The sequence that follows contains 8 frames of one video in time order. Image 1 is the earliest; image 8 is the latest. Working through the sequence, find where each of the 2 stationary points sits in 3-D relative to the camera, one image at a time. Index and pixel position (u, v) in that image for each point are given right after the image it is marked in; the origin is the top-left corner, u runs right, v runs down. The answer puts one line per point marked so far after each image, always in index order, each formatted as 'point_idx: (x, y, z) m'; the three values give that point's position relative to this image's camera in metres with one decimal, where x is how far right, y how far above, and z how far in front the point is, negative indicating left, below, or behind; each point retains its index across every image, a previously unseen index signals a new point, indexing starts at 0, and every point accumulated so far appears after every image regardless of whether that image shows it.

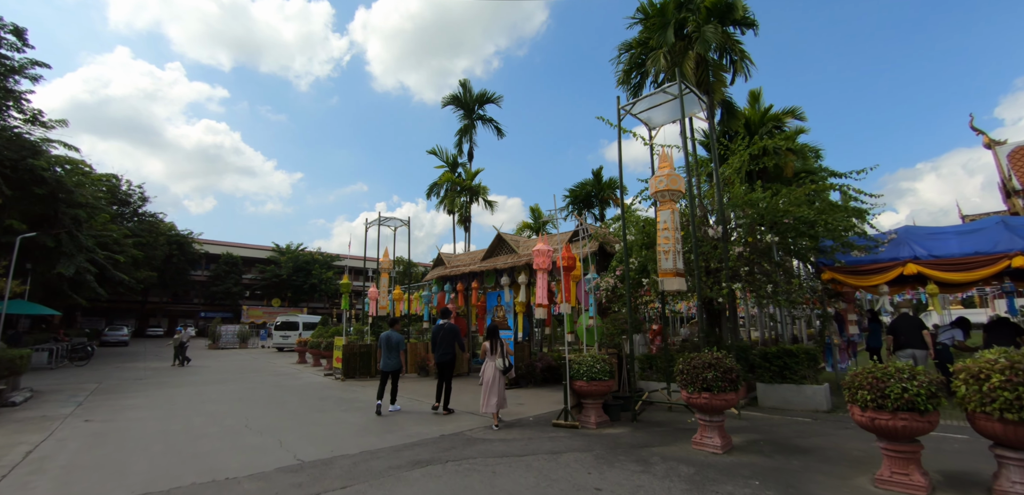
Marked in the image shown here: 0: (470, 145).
0: (-1.8, +4.5, +19.7) m
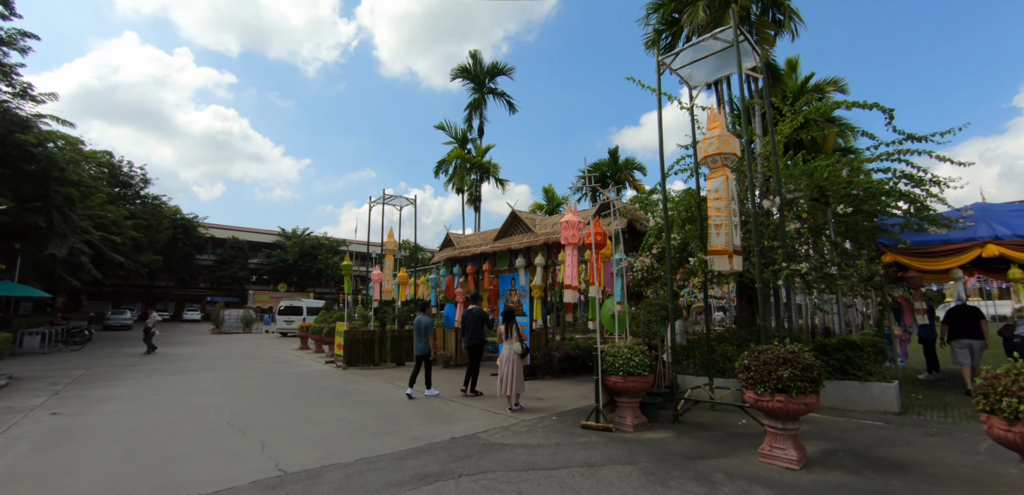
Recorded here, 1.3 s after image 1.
0: (-1.3, +5.2, +18.6) m
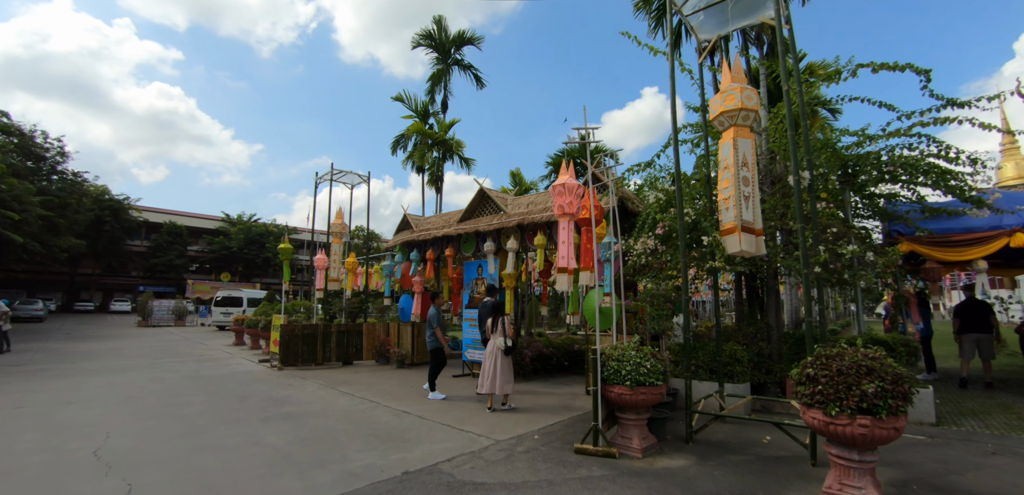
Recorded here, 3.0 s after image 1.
0: (-2.5, +5.7, +17.0) m
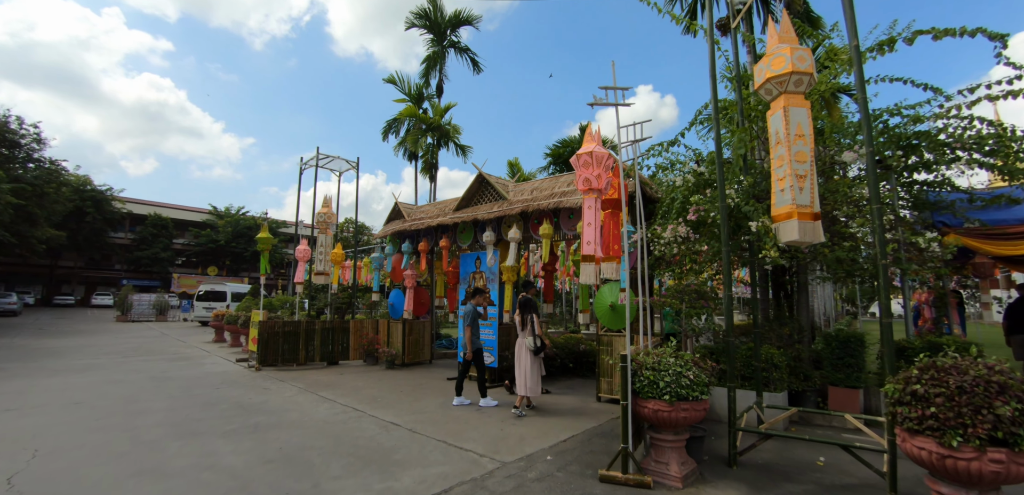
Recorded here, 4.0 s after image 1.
0: (-2.5, +5.9, +16.0) m
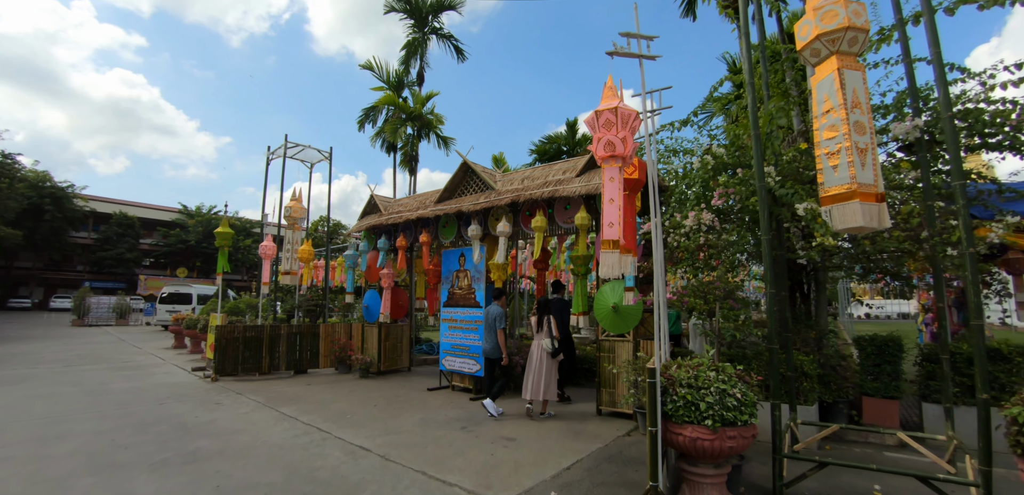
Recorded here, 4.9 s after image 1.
0: (-3.0, +6.0, +15.1) m
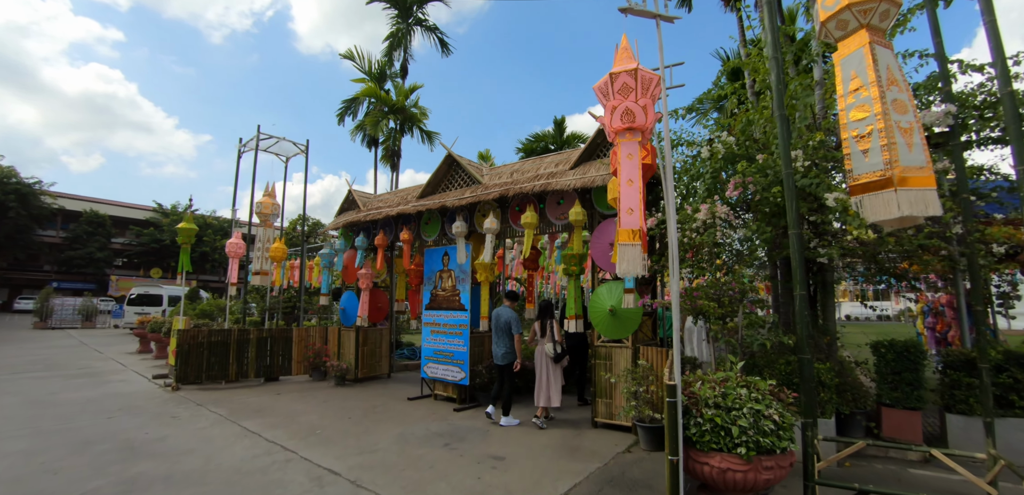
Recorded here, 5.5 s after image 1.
0: (-3.4, +6.0, +14.6) m
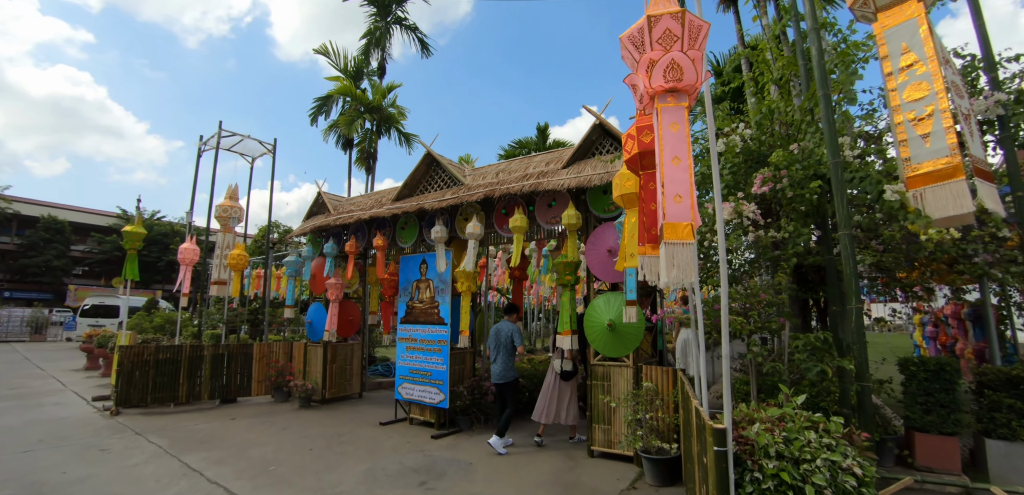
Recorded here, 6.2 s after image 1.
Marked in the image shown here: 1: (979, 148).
0: (-3.9, +5.8, +13.9) m
1: (+2.6, +0.6, +2.5) m
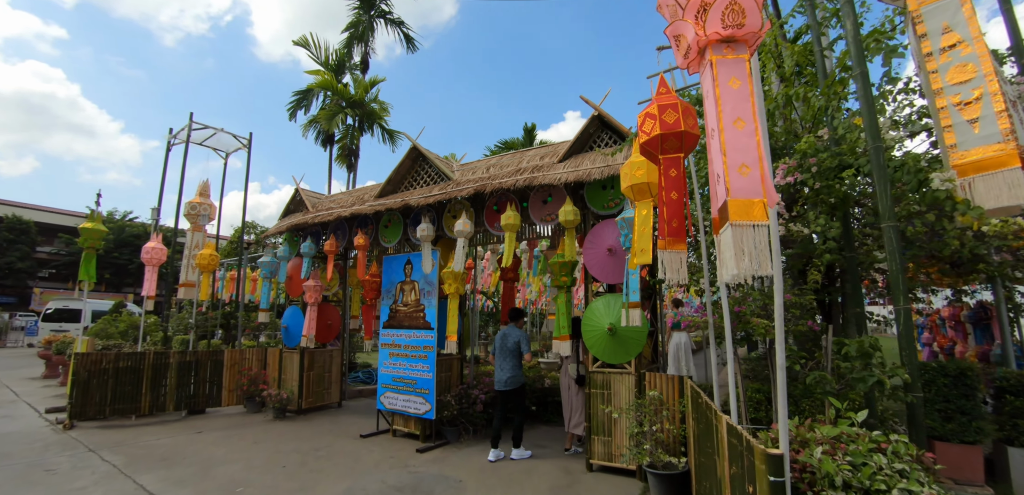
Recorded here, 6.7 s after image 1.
0: (-4.3, +5.7, +13.4) m
1: (+2.6, +0.6, +2.3) m
